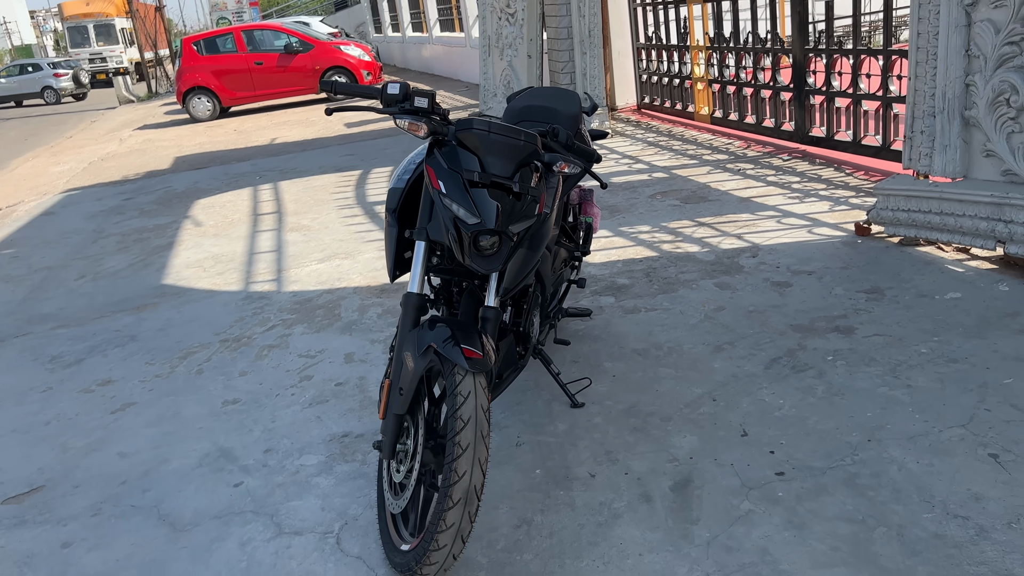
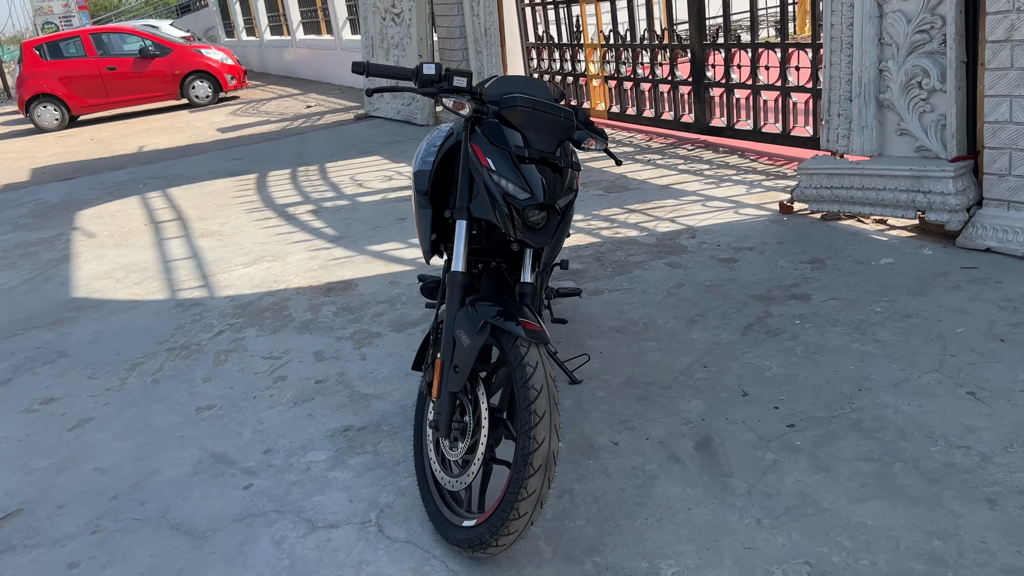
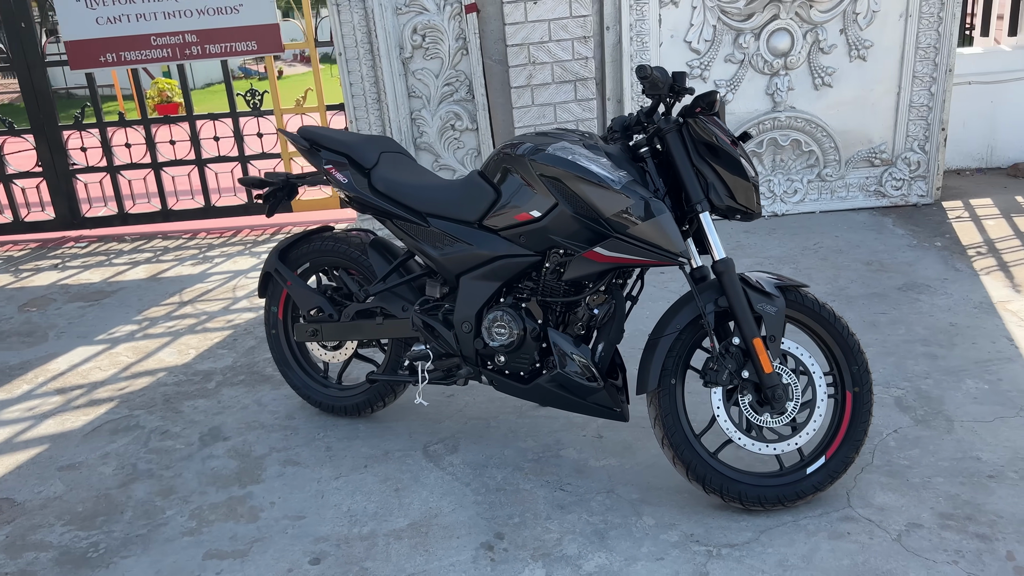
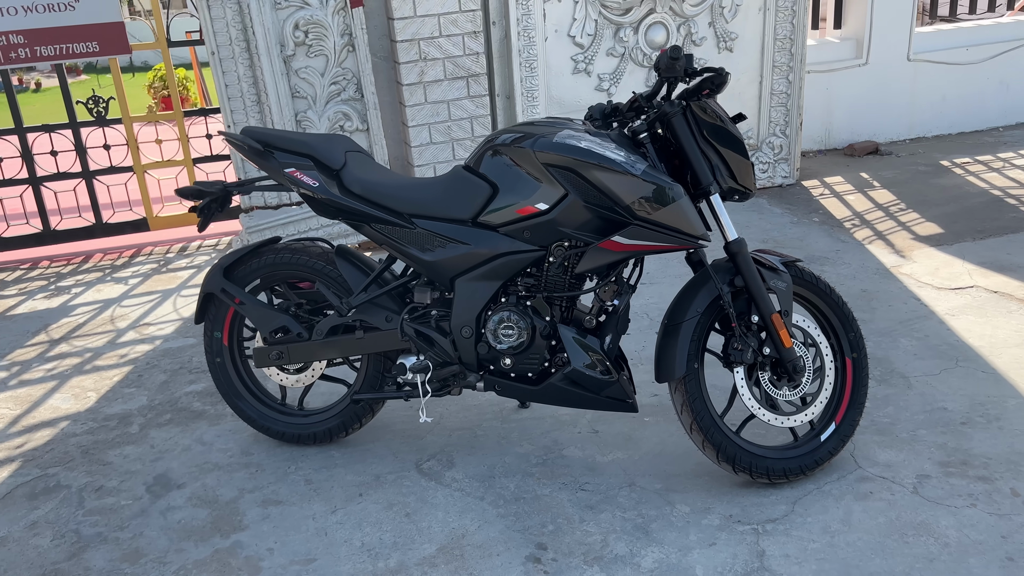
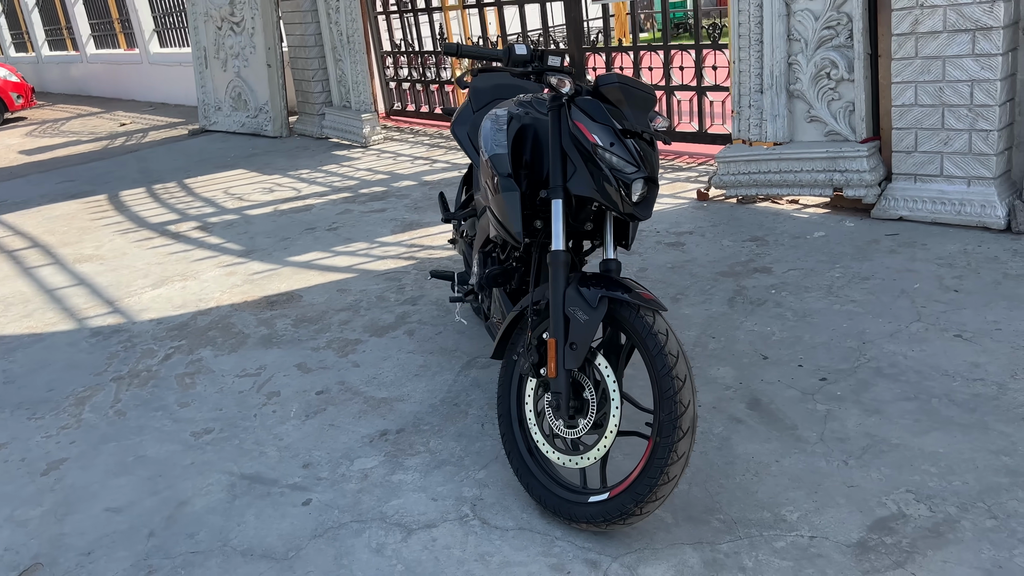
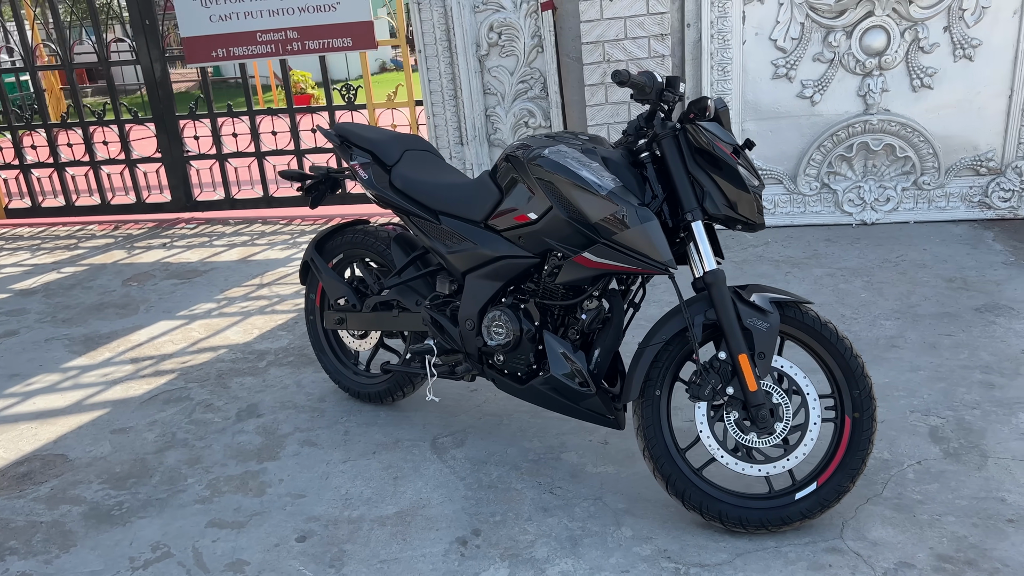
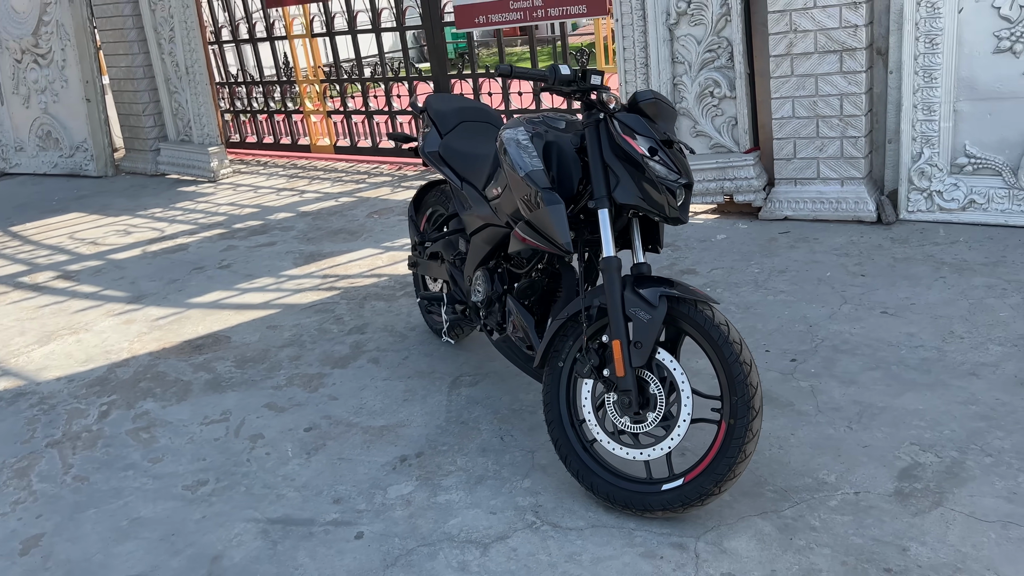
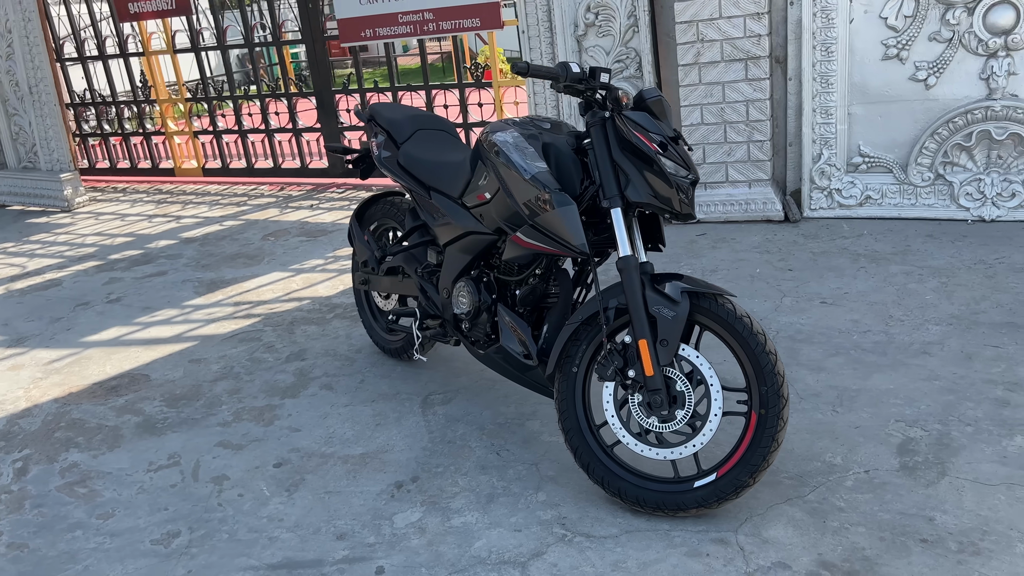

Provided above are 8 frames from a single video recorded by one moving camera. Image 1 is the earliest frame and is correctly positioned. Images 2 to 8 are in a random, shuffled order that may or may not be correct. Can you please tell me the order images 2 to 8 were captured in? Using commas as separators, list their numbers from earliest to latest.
2, 5, 7, 8, 6, 3, 4
